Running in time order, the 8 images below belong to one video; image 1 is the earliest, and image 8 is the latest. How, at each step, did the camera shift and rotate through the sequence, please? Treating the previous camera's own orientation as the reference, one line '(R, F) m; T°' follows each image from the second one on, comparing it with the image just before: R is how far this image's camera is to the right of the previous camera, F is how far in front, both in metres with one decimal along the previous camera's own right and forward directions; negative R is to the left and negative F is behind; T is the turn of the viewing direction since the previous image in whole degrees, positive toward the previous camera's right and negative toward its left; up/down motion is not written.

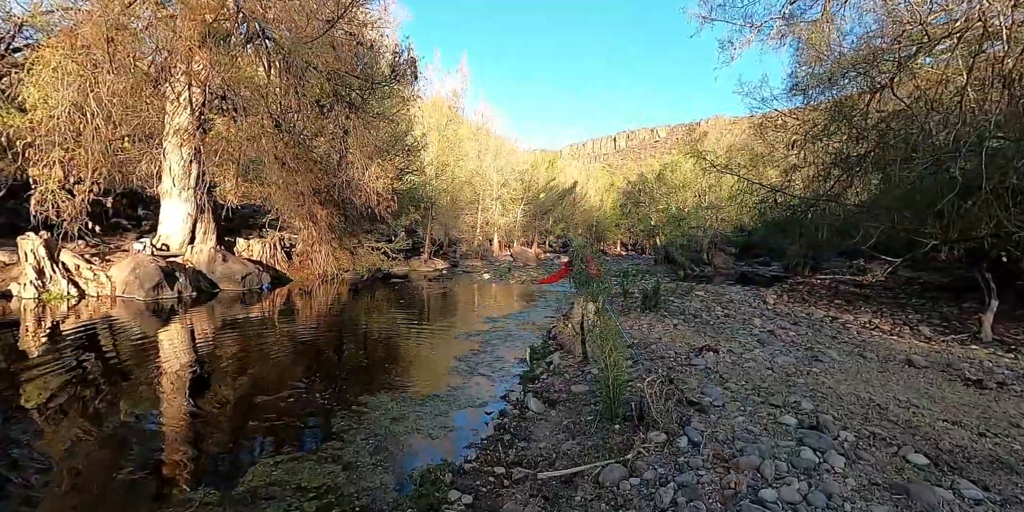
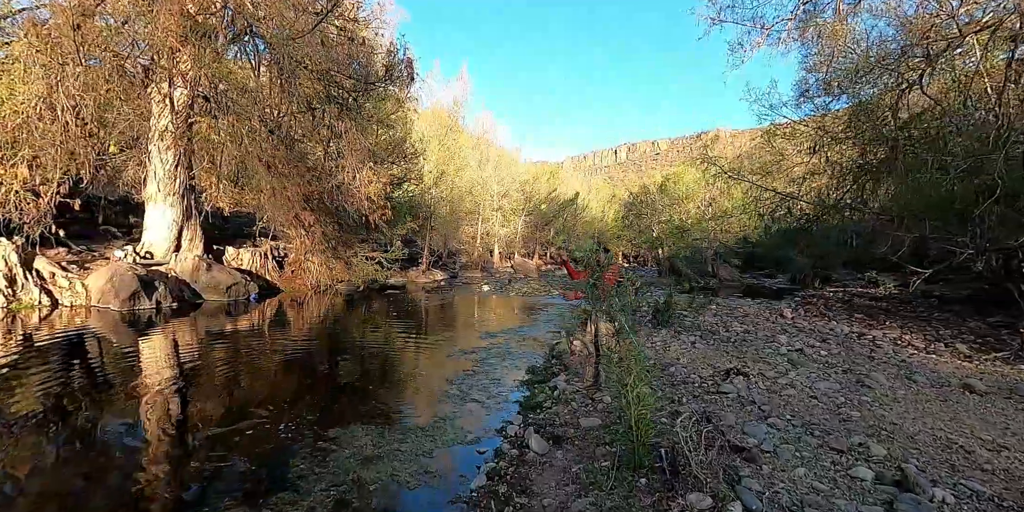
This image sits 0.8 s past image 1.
(0.0, +0.7) m; 0°
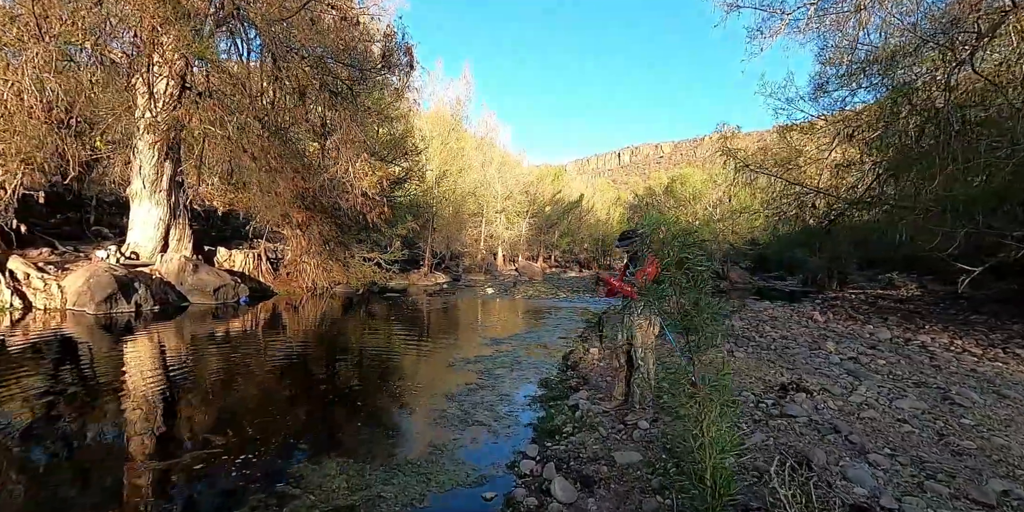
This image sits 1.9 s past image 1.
(-0.1, +0.8) m; 0°
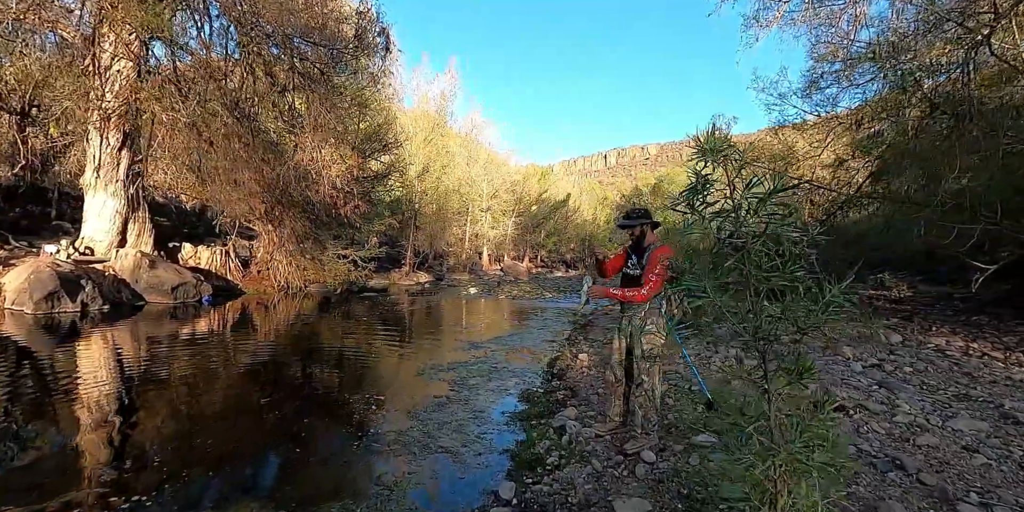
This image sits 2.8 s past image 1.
(+0.1, +0.7) m; +2°
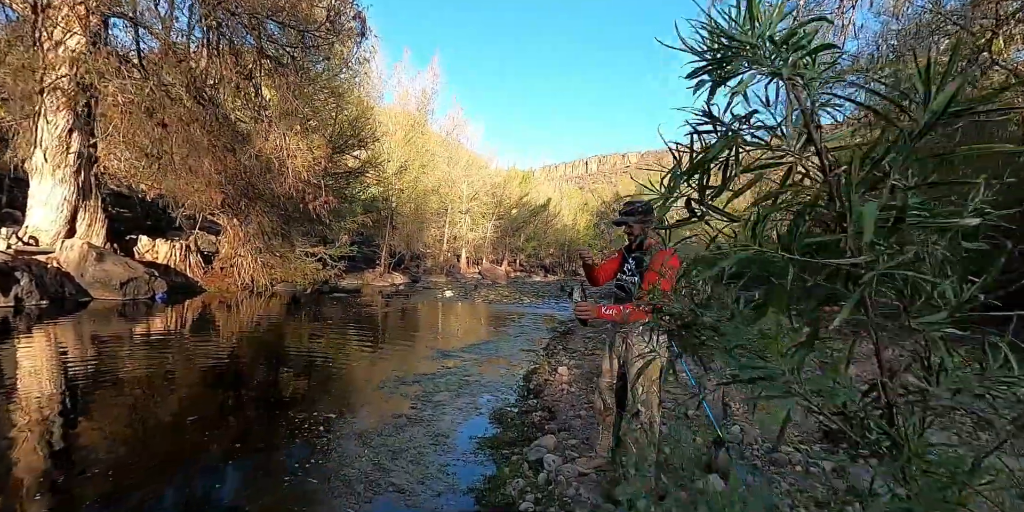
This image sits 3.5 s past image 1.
(0.0, +0.5) m; +2°
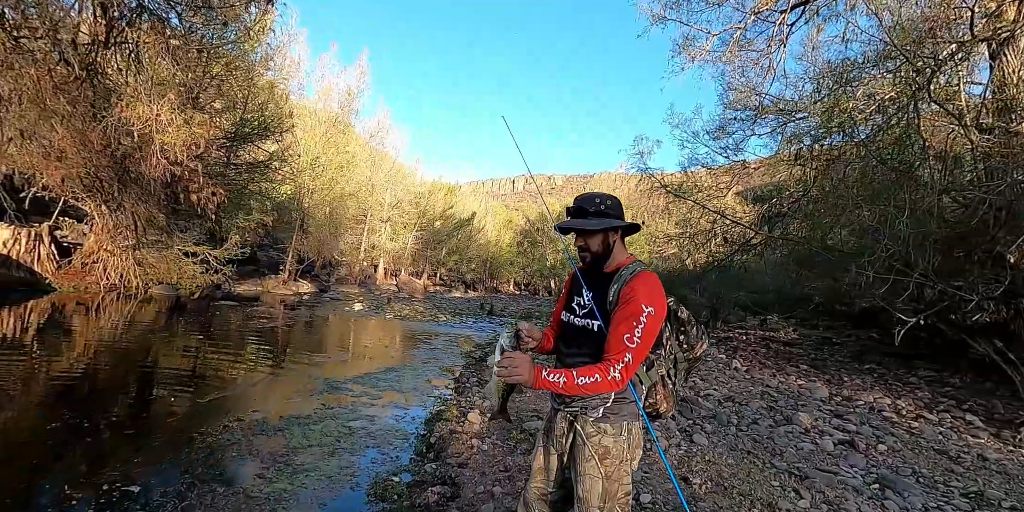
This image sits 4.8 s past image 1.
(+0.1, +1.0) m; +9°
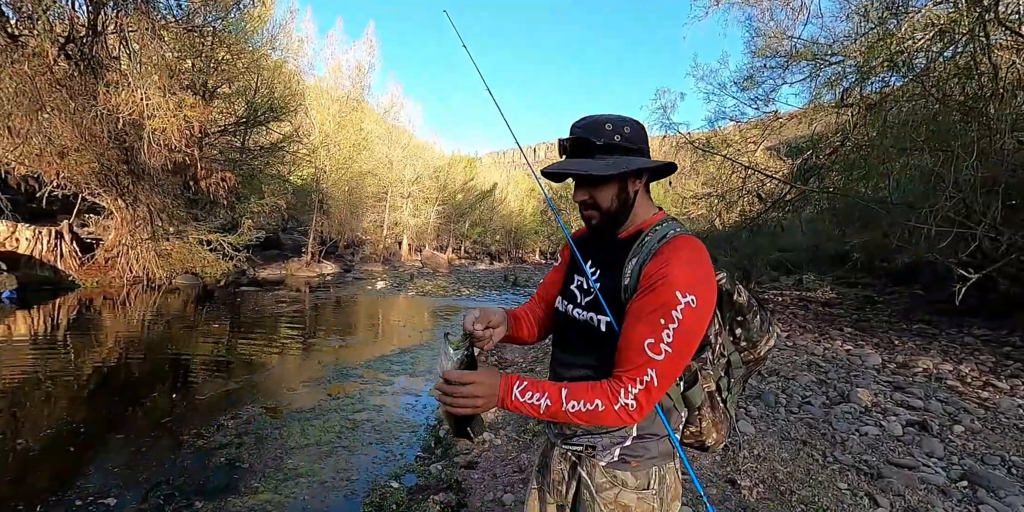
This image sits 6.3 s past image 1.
(+0.1, +0.4) m; -3°
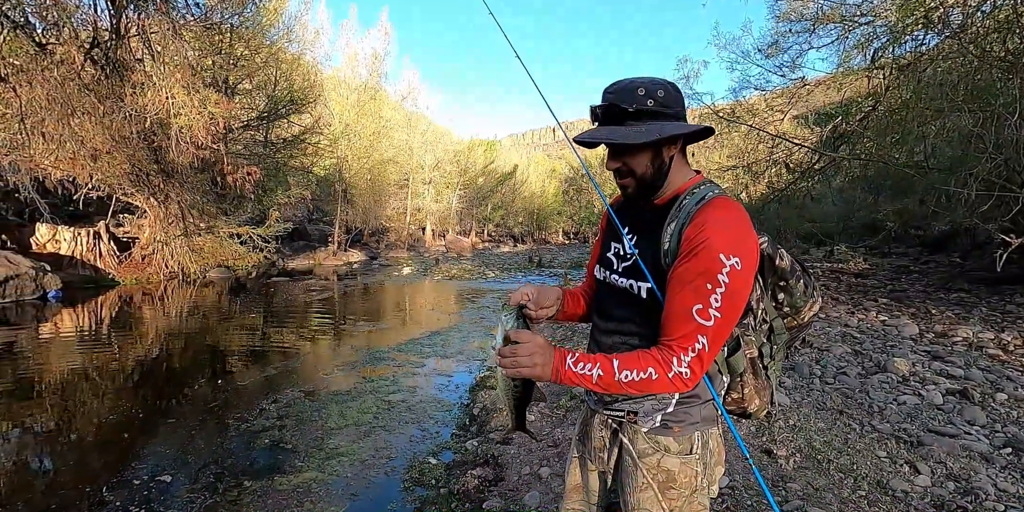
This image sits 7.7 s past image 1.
(0.0, 0.0) m; -3°
